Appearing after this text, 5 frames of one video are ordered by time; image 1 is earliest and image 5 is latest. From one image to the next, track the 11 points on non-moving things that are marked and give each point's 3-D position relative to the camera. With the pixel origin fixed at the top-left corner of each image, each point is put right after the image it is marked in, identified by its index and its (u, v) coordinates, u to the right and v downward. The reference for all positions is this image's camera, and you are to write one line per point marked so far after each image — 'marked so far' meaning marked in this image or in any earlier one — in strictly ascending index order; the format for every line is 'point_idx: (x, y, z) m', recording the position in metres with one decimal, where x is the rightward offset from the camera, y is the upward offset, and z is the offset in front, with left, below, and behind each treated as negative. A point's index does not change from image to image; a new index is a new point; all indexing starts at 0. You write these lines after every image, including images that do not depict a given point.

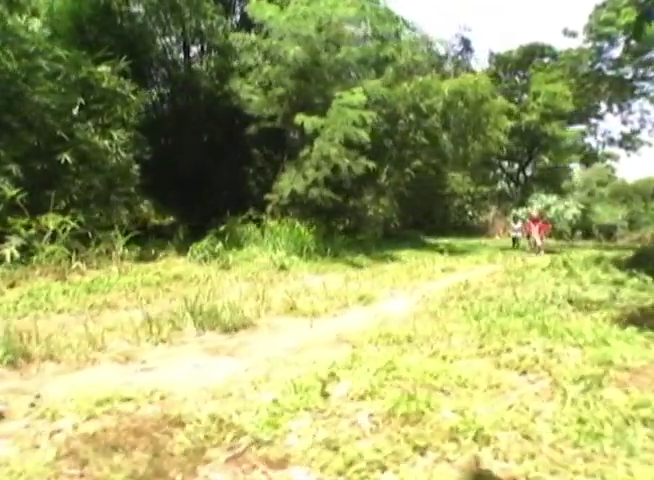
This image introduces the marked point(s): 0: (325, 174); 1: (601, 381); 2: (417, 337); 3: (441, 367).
0: (0.0, +1.6, +13.3) m
1: (+2.4, -1.3, +5.0) m
2: (+1.0, -1.1, +6.6) m
3: (+1.0, -1.2, +5.4) m
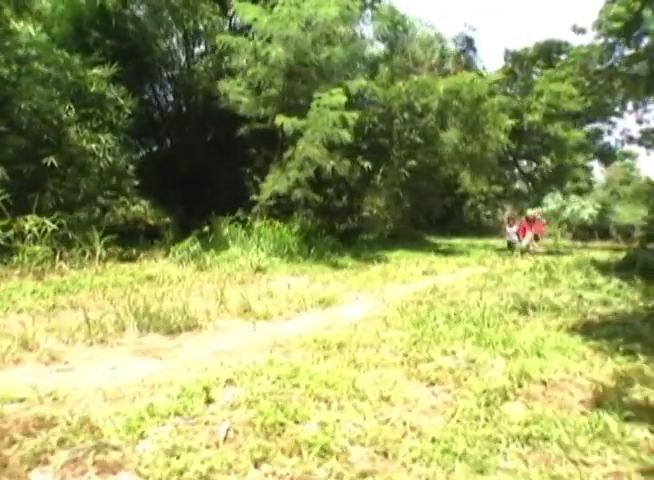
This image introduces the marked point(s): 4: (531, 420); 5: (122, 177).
0: (-0.4, +1.5, +13.3) m
1: (+1.5, -1.3, +4.8) m
2: (+0.2, -1.2, +6.5) m
3: (+0.1, -1.3, +5.3) m
4: (+1.6, -1.4, +4.3) m
5: (-5.0, +1.5, +13.6) m
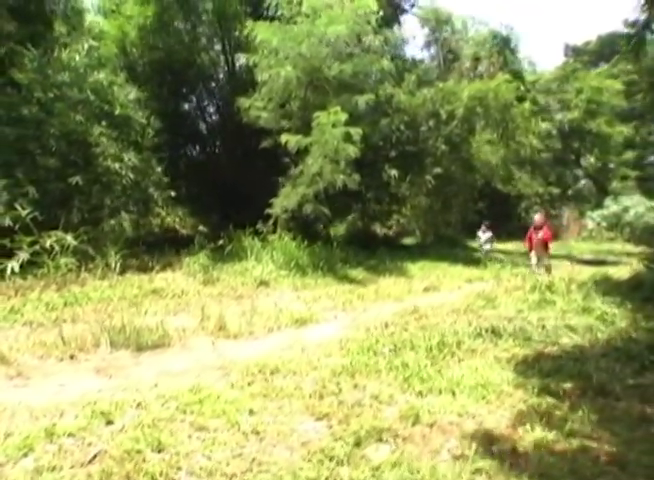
0: (-0.2, +1.2, +13.6) m
1: (+0.5, -1.7, +5.0) m
2: (-0.5, -1.6, +6.9) m
3: (-0.8, -1.7, +5.7) m
4: (+0.4, -1.8, +4.5) m
5: (-4.7, +1.3, +14.6) m
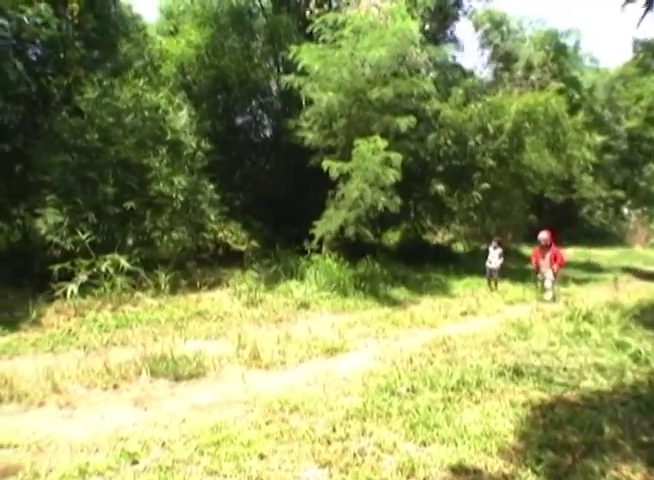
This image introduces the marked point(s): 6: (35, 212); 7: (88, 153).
0: (+0.8, +0.7, +13.9) m
1: (+0.5, -2.4, +5.3) m
2: (-0.3, -2.2, +7.3) m
3: (-0.8, -2.3, +6.1) m
4: (+0.4, -2.4, +4.8) m
5: (-3.6, +0.8, +15.4) m
6: (-7.1, +0.7, +13.6) m
7: (-5.9, +2.2, +13.9) m
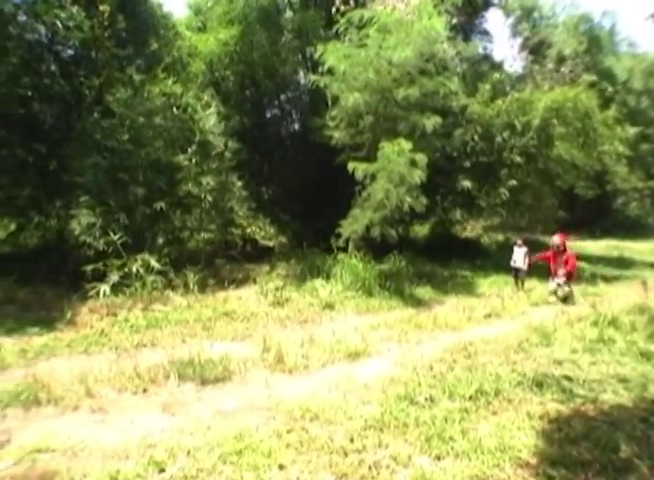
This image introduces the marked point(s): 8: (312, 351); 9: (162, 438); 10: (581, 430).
0: (+1.4, +0.7, +14.0) m
1: (+0.6, -2.6, +5.5) m
2: (-0.1, -2.4, +7.5) m
3: (-0.6, -2.5, +6.4) m
4: (+0.5, -2.7, +5.0) m
5: (-2.9, +0.8, +15.7) m
6: (-6.5, +0.7, +14.1) m
7: (-5.3, +2.2, +14.3) m
8: (-0.3, -2.0, +10.2) m
9: (-2.1, -2.5, +7.0) m
10: (+3.2, -2.4, +6.9) m
